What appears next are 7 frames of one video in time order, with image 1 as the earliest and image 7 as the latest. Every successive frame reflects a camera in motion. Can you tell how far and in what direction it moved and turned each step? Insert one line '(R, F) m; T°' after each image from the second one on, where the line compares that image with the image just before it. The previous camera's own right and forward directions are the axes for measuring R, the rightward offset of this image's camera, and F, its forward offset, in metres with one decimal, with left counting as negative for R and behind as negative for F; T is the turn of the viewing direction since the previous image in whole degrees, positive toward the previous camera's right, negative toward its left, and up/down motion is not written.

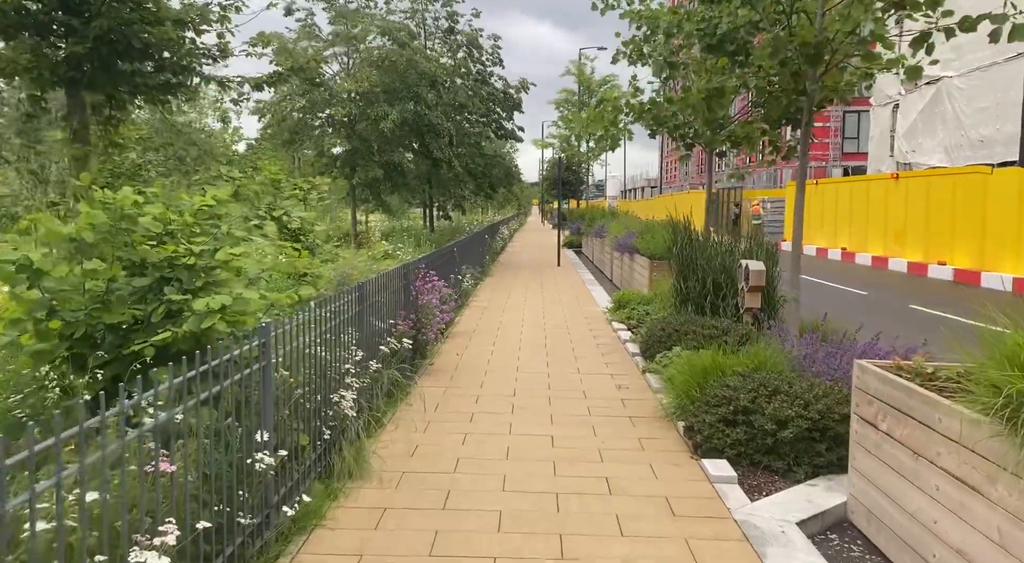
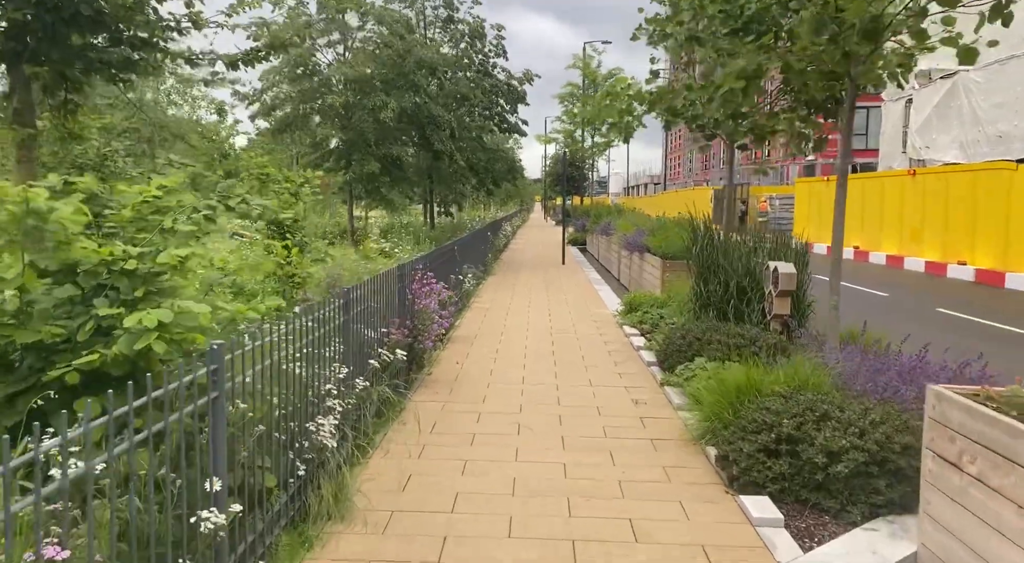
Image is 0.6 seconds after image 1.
(0.0, +0.7) m; 0°
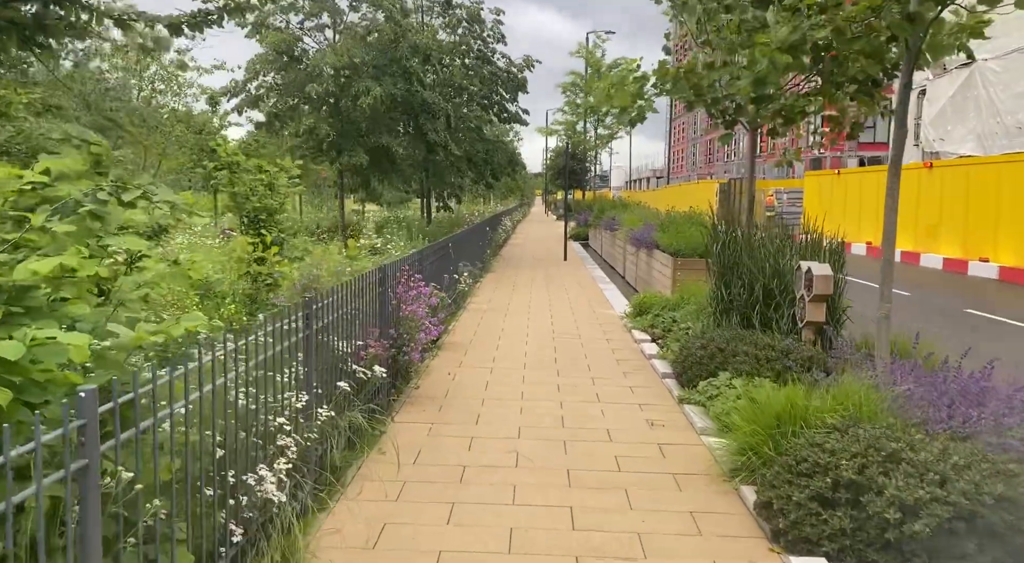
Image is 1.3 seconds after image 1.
(0.0, +0.8) m; 0°
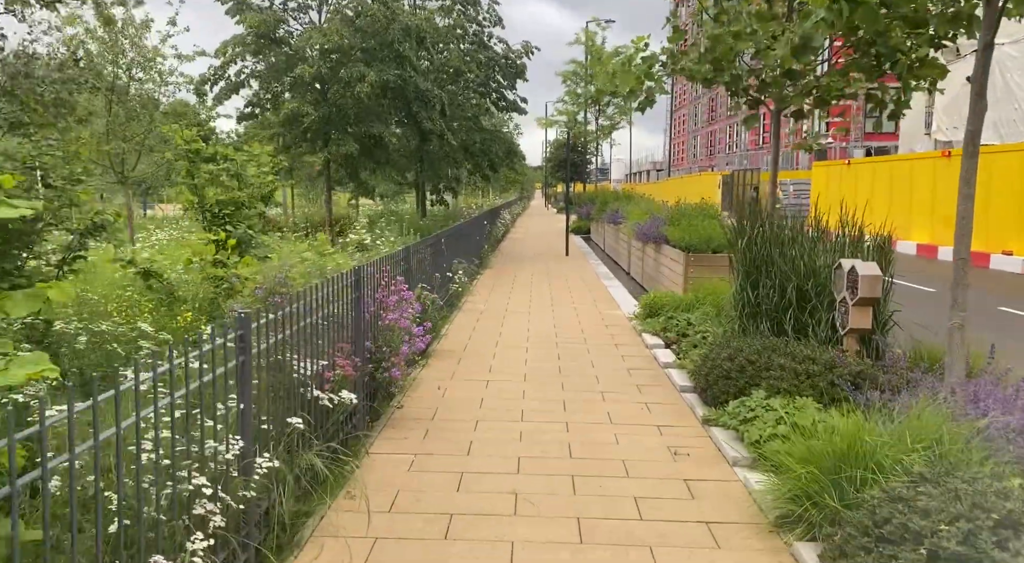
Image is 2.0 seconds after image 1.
(0.0, +0.8) m; 0°
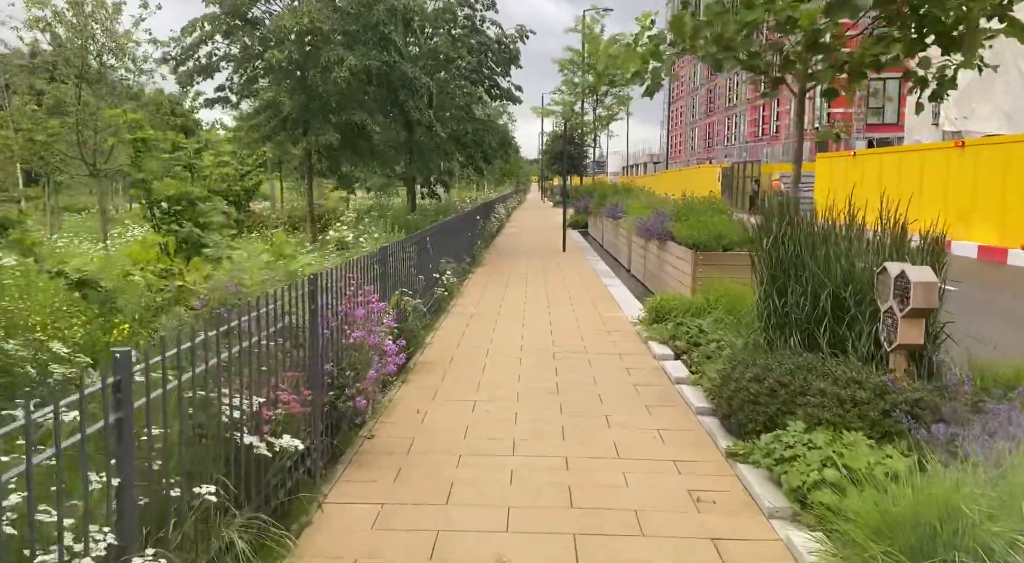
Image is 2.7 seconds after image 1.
(0.0, +0.8) m; 0°
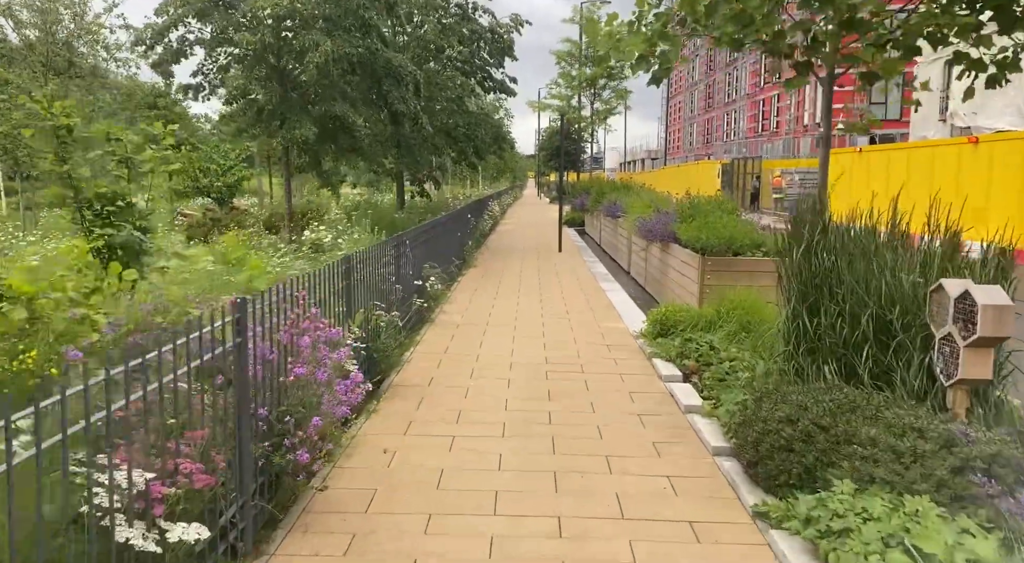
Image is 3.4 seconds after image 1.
(+0.1, +0.8) m; 0°
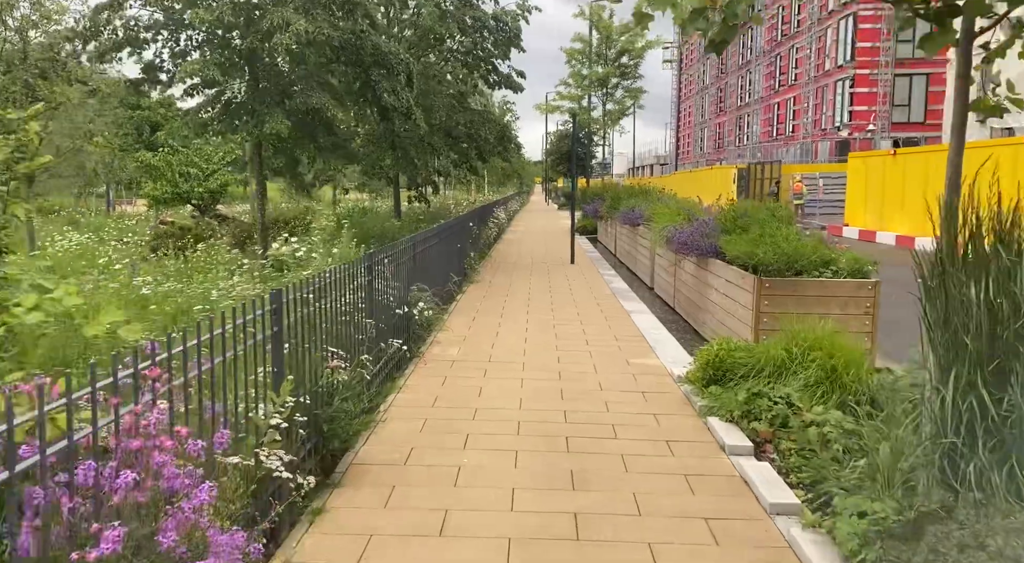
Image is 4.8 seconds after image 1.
(0.0, +1.7) m; 0°
